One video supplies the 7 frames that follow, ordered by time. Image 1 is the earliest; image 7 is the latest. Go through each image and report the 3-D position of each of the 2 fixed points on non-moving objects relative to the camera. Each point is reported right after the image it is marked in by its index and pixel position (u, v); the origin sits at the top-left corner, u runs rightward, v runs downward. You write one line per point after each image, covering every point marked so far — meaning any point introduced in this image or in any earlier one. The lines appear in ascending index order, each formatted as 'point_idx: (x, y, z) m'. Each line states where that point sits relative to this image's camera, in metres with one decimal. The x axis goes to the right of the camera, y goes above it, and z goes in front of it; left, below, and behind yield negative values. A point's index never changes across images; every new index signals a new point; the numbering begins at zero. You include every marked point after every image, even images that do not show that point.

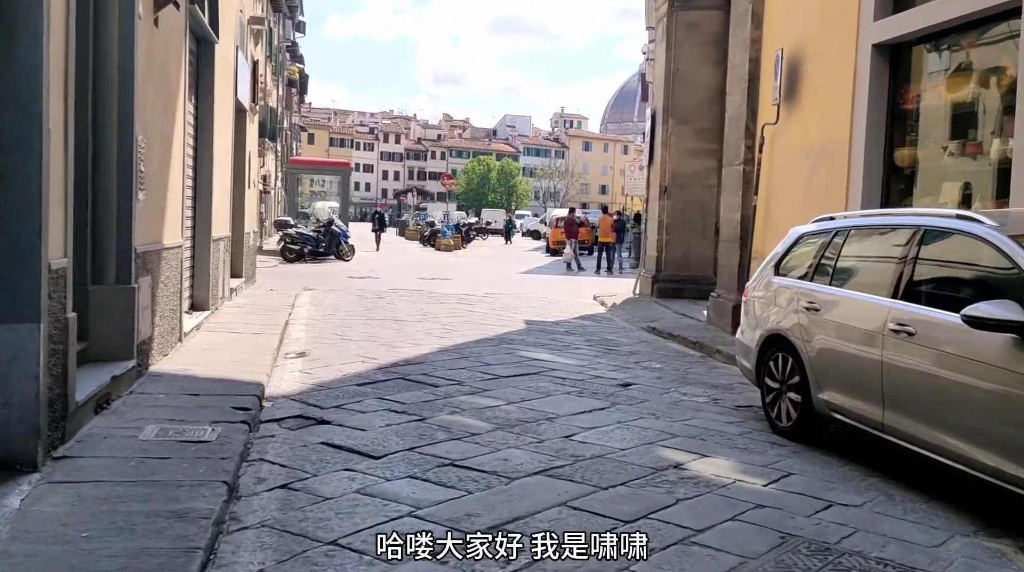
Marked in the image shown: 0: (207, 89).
0: (-3.5, +2.2, +9.8) m
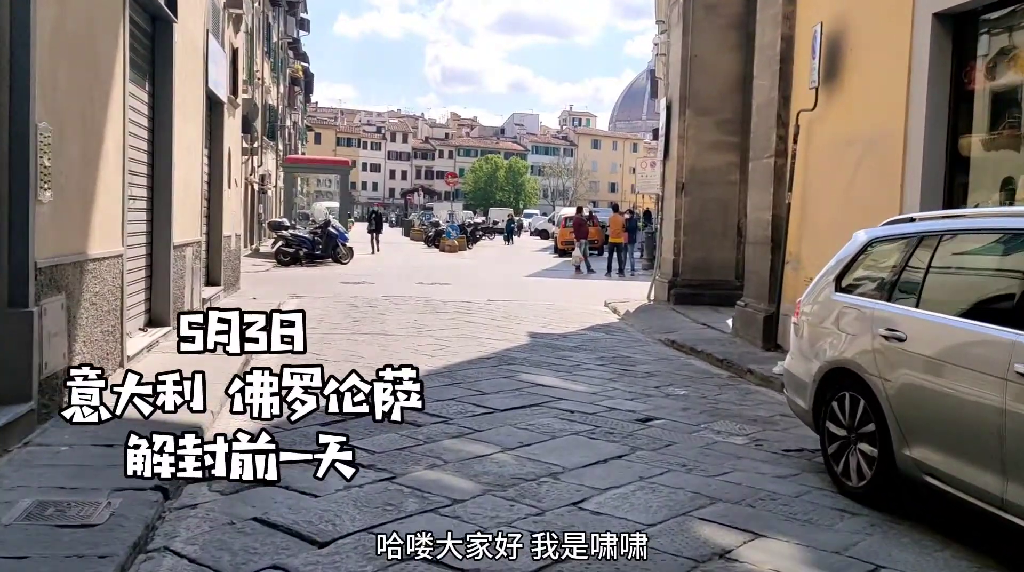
0: (-3.5, +2.1, +8.6) m
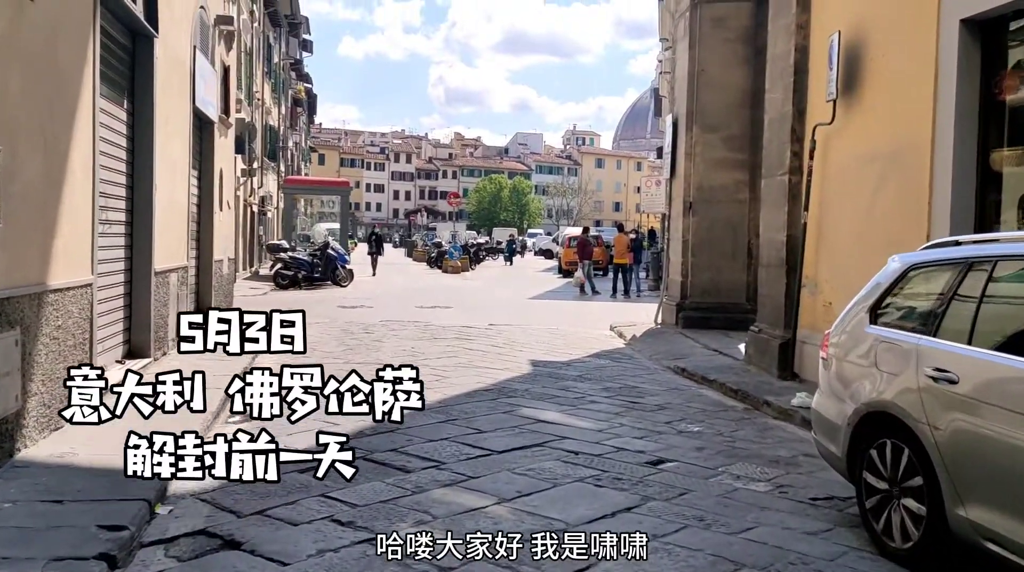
0: (-3.5, +1.8, +8.2) m
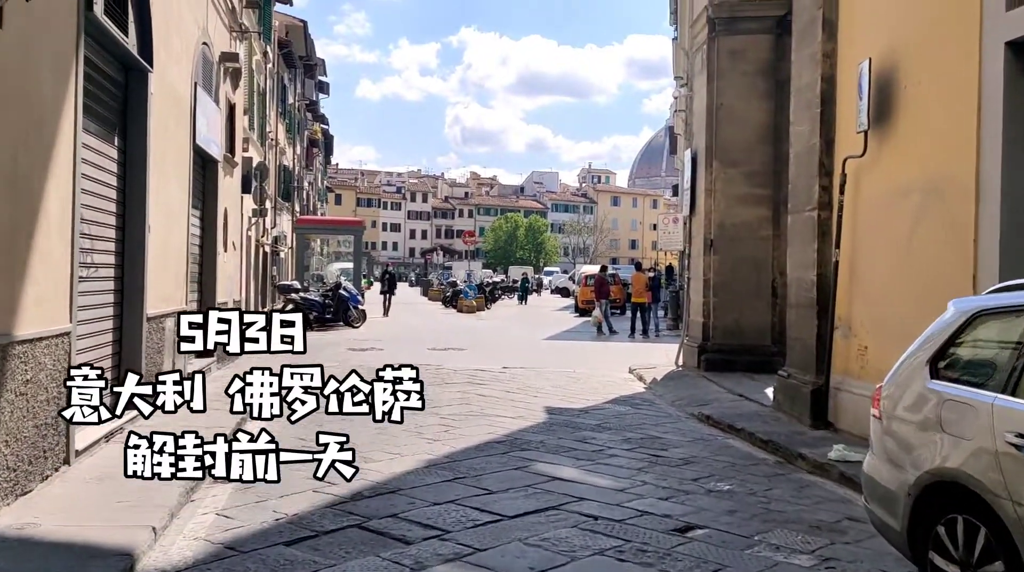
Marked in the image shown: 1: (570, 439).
0: (-3.4, +1.4, +7.8) m
1: (+0.5, -1.4, +7.7) m
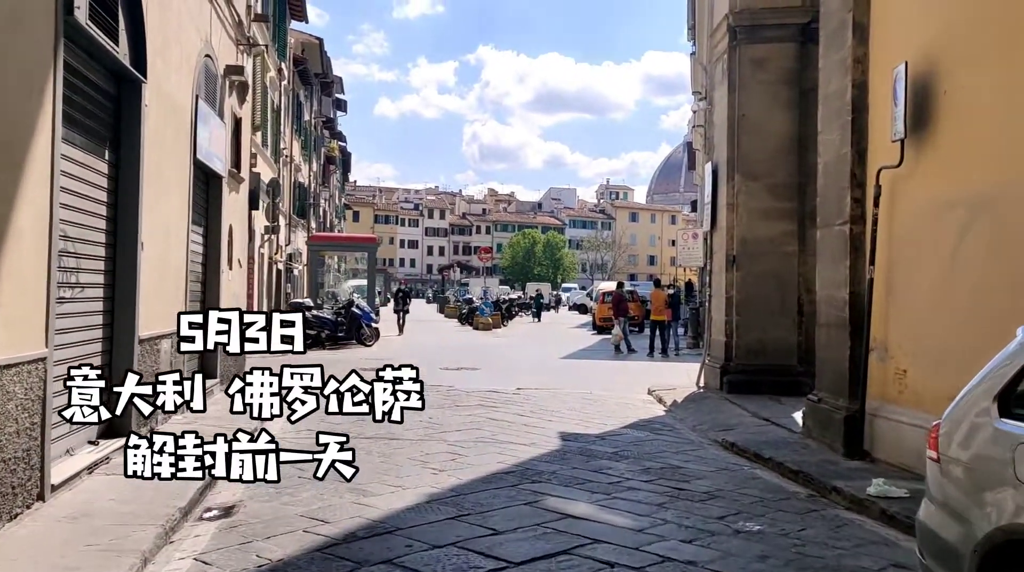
0: (-3.3, +1.2, +7.4) m
1: (+0.6, -1.5, +7.2) m
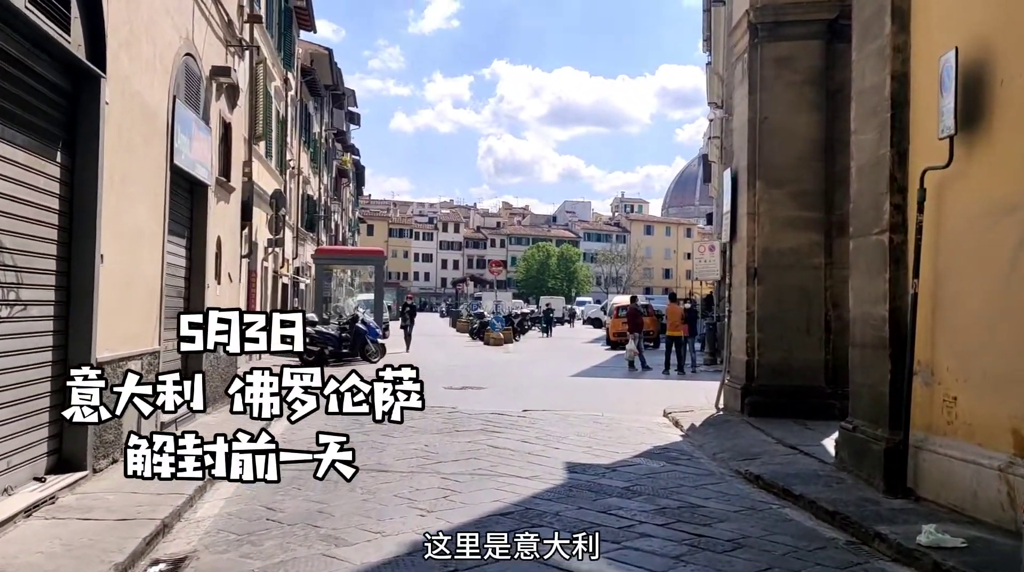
0: (-3.3, +1.1, +6.7) m
1: (+0.6, -1.6, +6.4) m
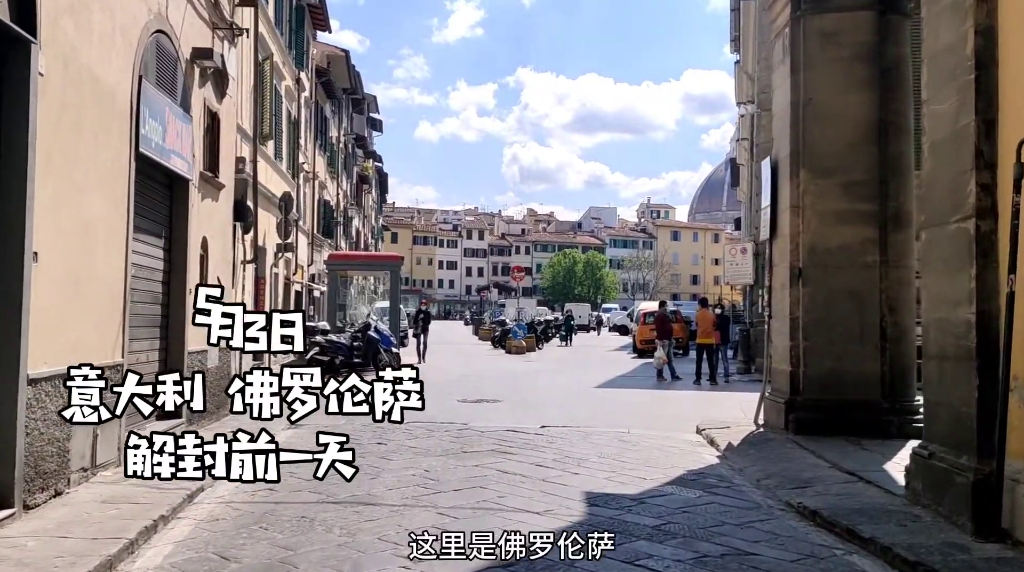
0: (-3.3, +1.1, +5.7) m
1: (+0.6, -1.6, +5.2) m
